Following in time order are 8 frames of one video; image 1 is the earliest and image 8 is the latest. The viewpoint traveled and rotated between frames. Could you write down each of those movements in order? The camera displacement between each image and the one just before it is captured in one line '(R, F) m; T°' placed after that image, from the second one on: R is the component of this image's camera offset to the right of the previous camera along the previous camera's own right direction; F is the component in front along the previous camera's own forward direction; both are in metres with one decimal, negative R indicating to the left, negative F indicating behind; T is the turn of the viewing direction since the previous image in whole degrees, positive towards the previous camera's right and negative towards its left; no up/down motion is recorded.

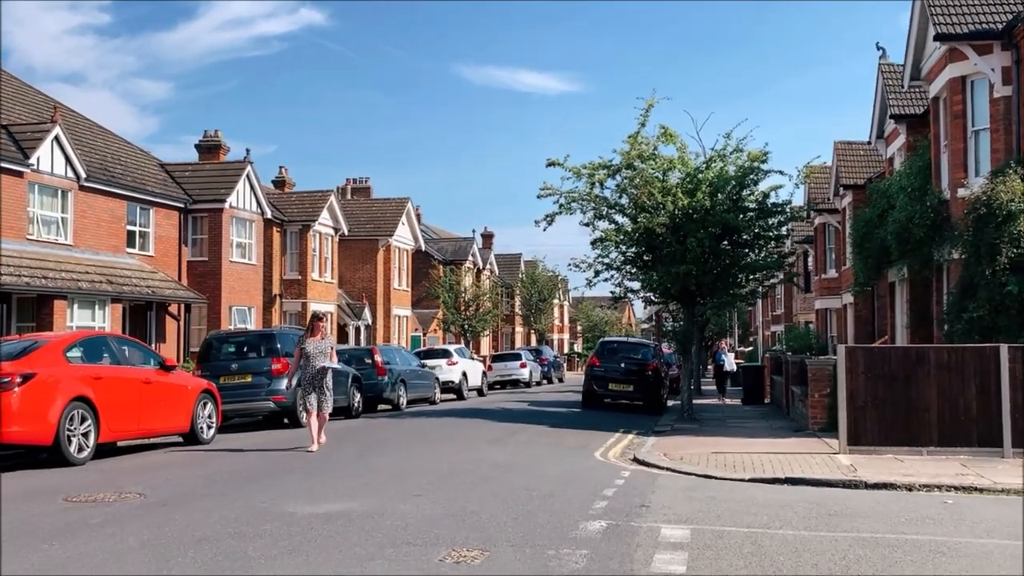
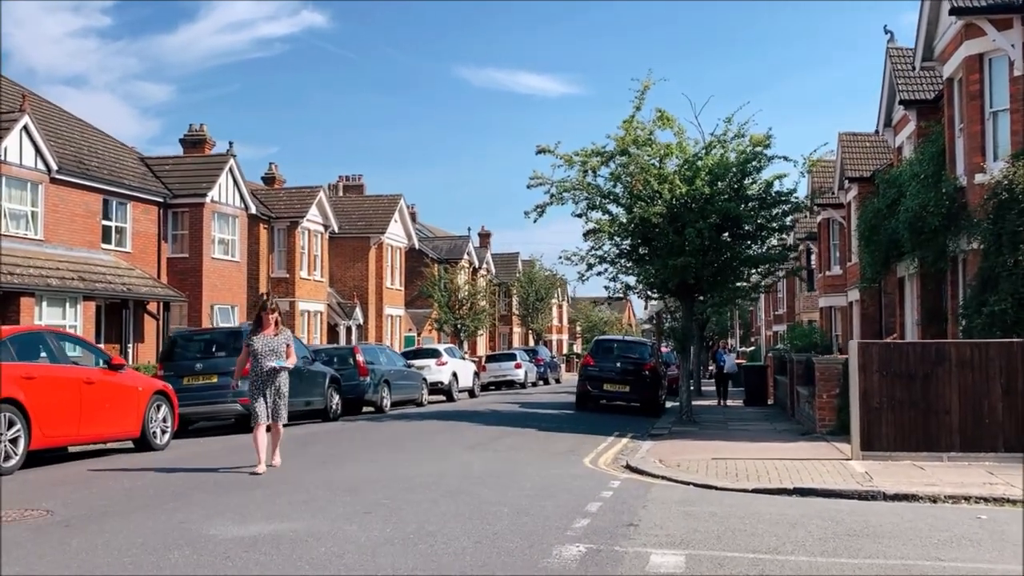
(+0.3, +1.2) m; 0°
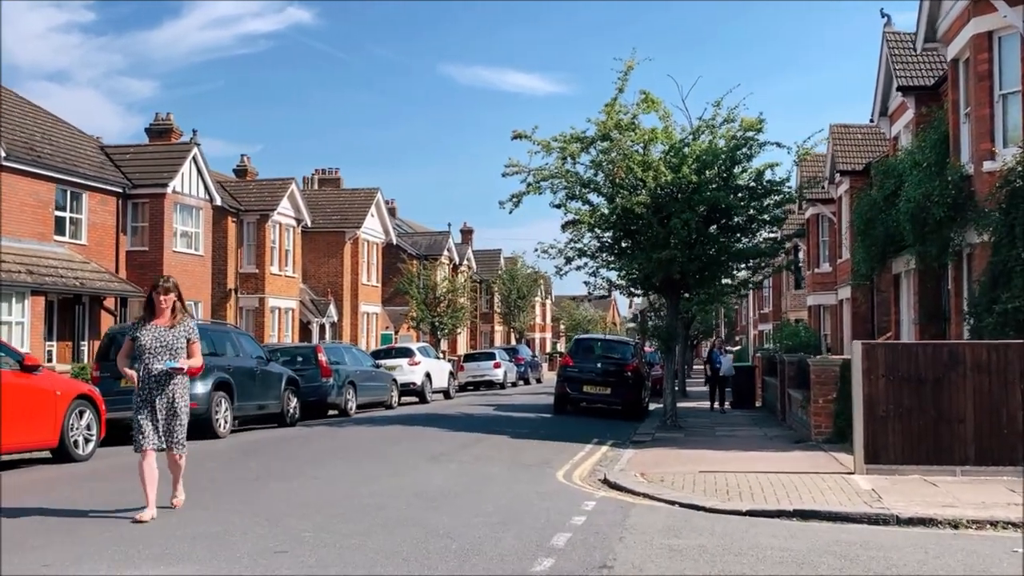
(+0.2, +1.4) m; +1°
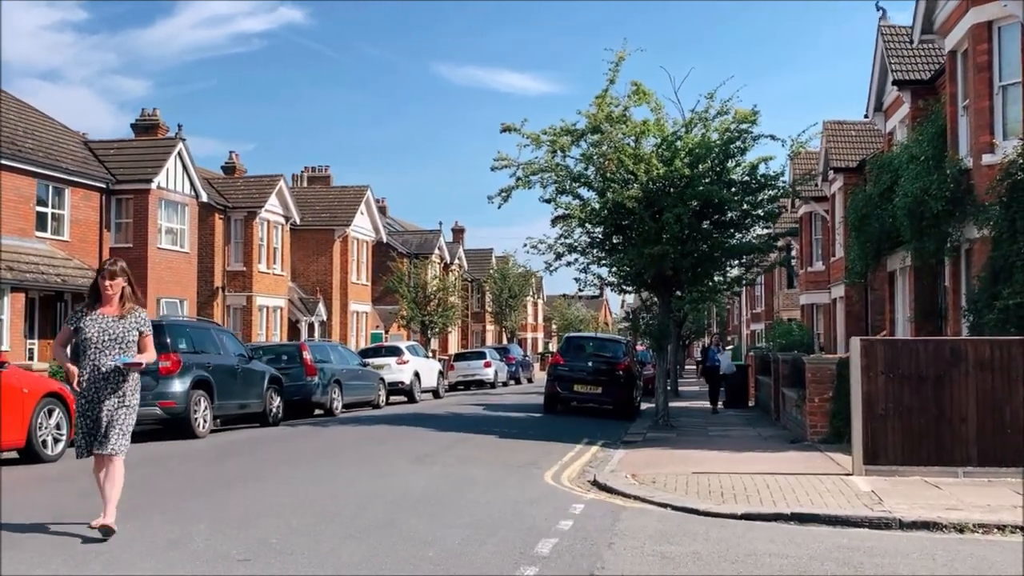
(+0.1, +0.4) m; 0°
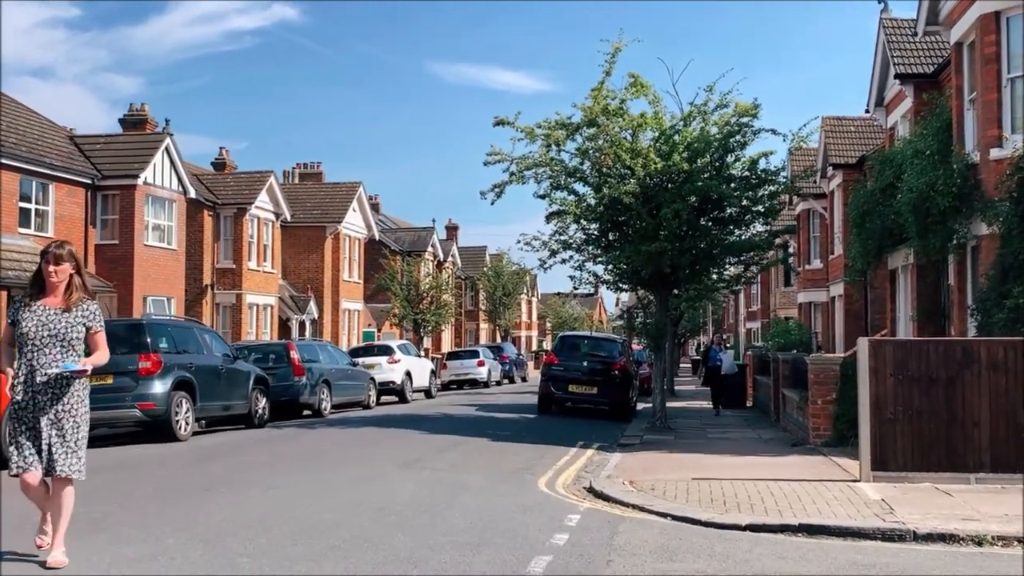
(0.0, +0.5) m; 0°
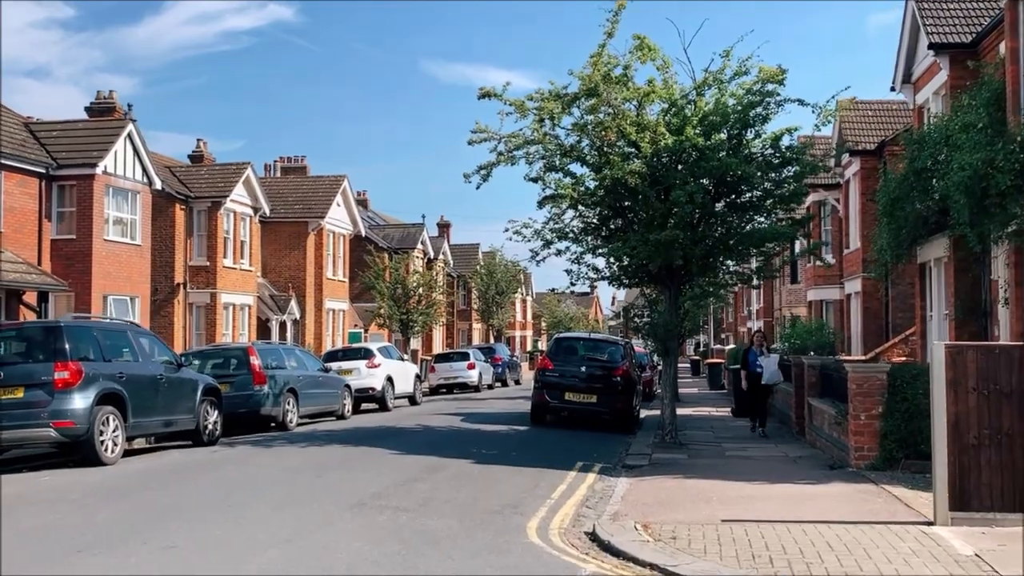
(+0.1, +2.2) m; 0°
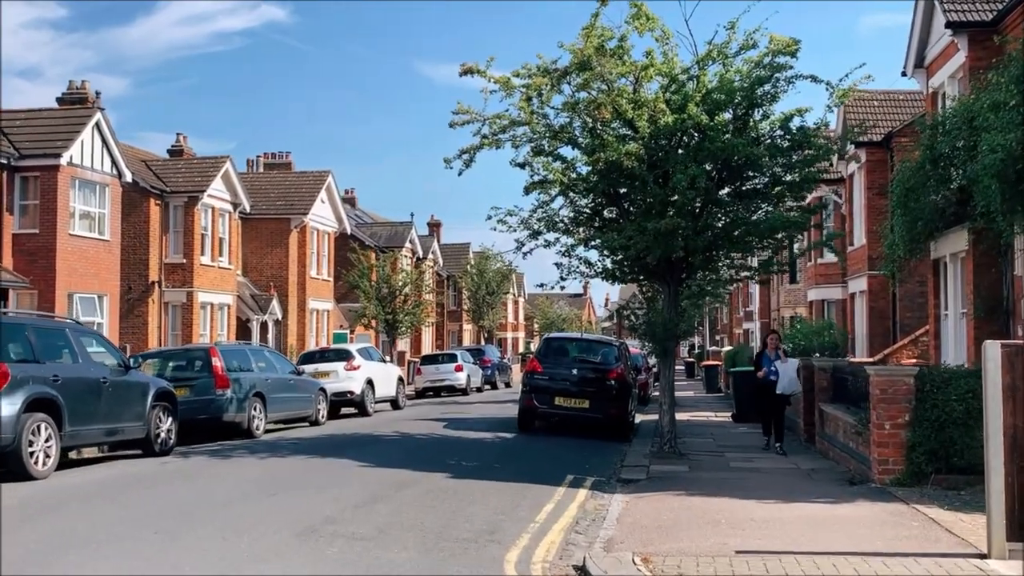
(+0.1, +1.3) m; 0°
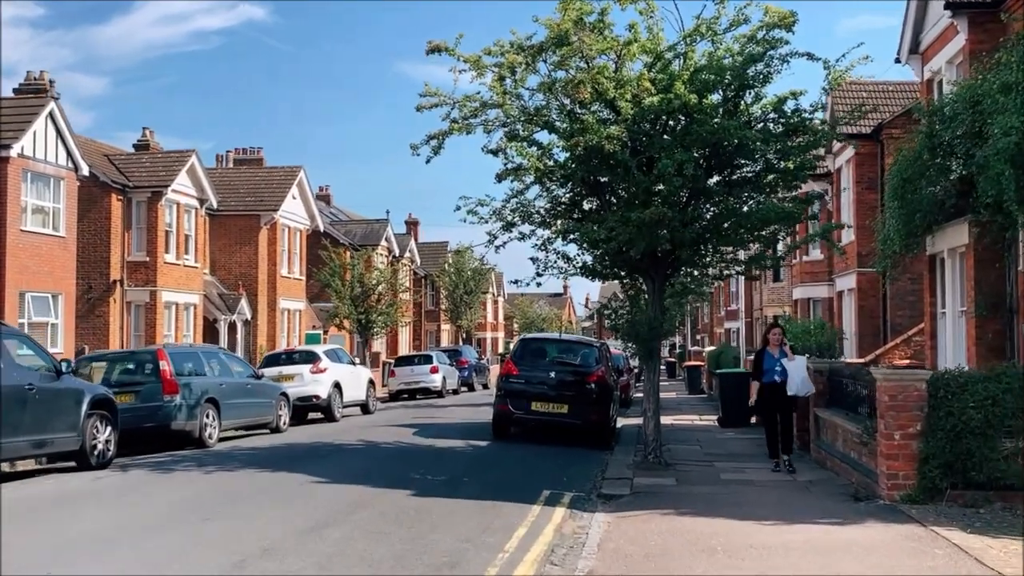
(+0.1, +1.1) m; +1°
